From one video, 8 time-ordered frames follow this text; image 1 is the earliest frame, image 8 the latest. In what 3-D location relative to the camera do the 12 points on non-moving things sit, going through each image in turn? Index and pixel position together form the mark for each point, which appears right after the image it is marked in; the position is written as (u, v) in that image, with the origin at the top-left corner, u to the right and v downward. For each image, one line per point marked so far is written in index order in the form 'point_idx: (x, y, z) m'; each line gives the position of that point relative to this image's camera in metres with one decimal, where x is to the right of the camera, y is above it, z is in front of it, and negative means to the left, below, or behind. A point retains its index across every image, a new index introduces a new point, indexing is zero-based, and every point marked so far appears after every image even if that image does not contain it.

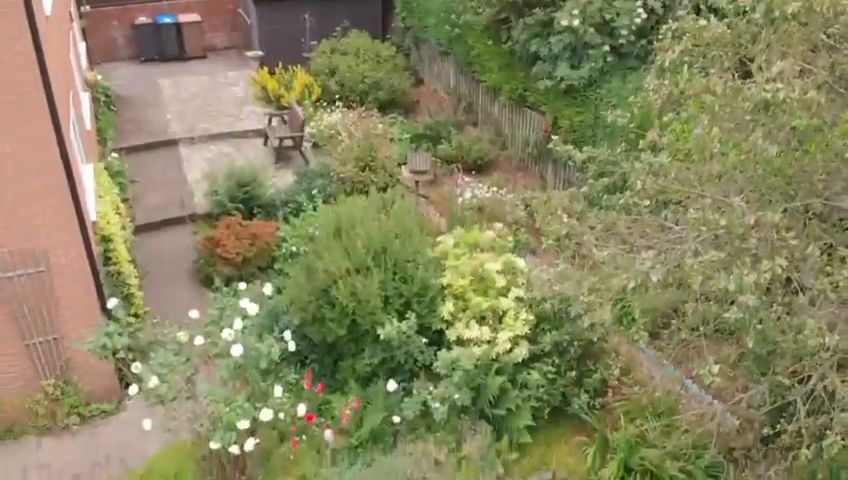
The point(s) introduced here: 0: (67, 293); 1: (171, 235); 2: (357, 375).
0: (-3.5, -0.5, +7.7) m
1: (-3.6, +0.1, +11.4) m
2: (-0.7, -1.4, +8.0) m
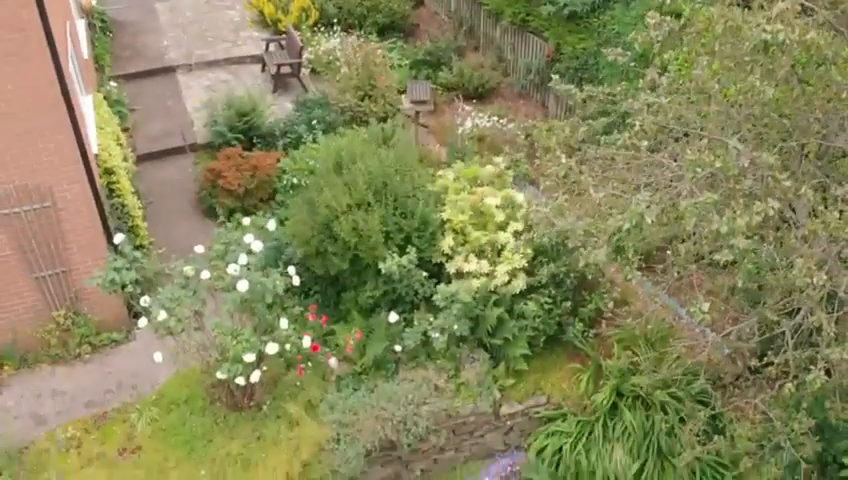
0: (-3.4, +0.1, +7.8) m
1: (-3.6, +1.1, +11.4) m
2: (-0.7, -0.7, +8.2) m
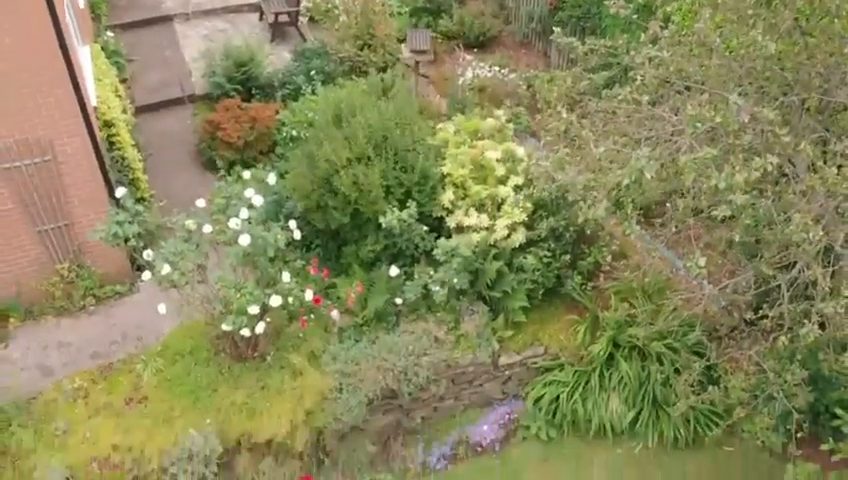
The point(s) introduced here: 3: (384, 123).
0: (-3.4, +0.6, +7.9) m
1: (-3.6, +1.8, +11.4) m
2: (-0.7, -0.2, +8.2) m
3: (-0.4, +1.2, +8.2) m
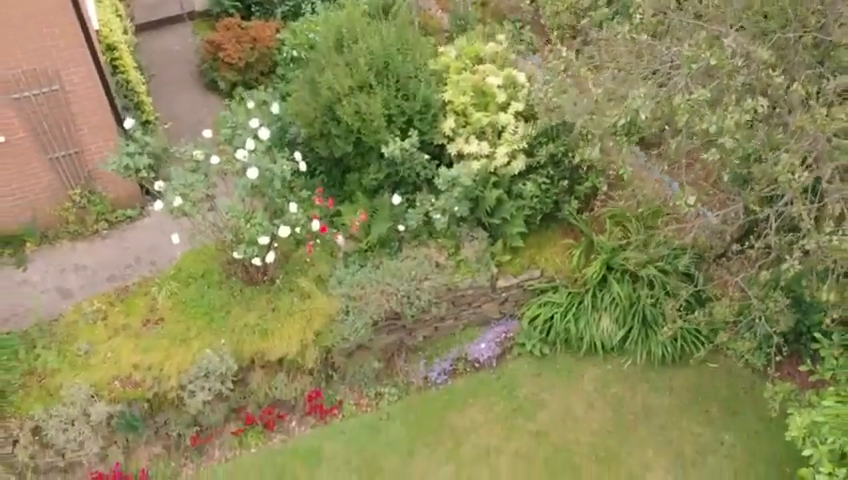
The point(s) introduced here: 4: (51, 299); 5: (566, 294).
0: (-3.4, +1.3, +8.0) m
1: (-3.6, +2.9, +11.3) m
2: (-0.6, +0.6, +8.5) m
3: (-0.4, +2.0, +8.3) m
4: (-3.8, -0.6, +8.1) m
5: (+1.5, -0.6, +8.4) m
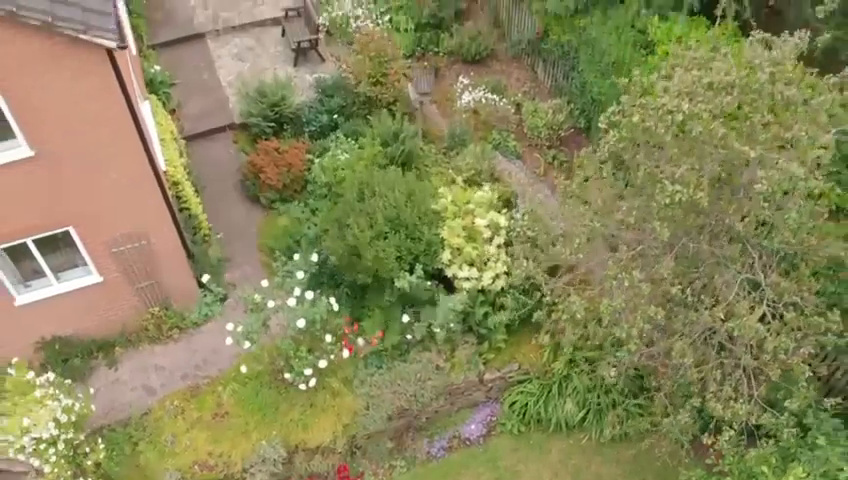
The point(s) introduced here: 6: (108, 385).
0: (-3.4, -0.2, +10.3) m
1: (-3.6, +1.6, +13.6) m
2: (-0.6, -0.9, +10.8) m
3: (-0.4, +0.5, +10.6) m
4: (-3.8, -2.1, +10.6) m
5: (+1.6, -2.0, +10.9) m
6: (-4.3, -1.9, +10.7) m
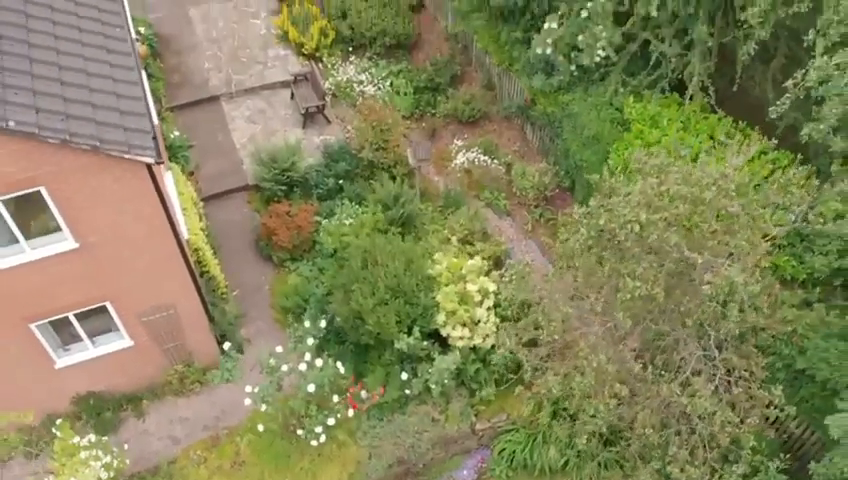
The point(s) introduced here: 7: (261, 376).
0: (-3.4, -1.1, +11.5) m
1: (-3.6, +0.7, +14.8) m
2: (-0.6, -1.8, +12.0) m
3: (-0.4, -0.4, +11.8) m
4: (-3.8, -3.1, +11.8) m
5: (+1.5, -3.0, +12.1) m
6: (-4.3, -2.9, +11.9) m
7: (-2.6, -2.2, +12.5) m
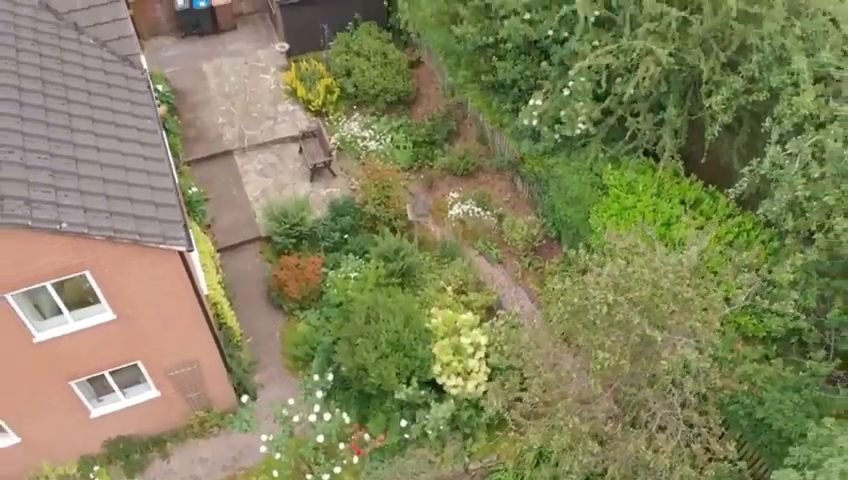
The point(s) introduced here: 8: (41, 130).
0: (-3.5, -2.1, +12.8) m
1: (-3.7, -0.3, +16.0) m
2: (-0.7, -2.8, +13.3) m
3: (-0.5, -1.4, +13.0) m
4: (-3.9, -4.0, +13.1) m
5: (+1.5, -4.0, +13.3) m
6: (-4.3, -3.9, +13.2) m
7: (-2.6, -3.2, +13.7) m
8: (-4.9, +1.4, +10.1) m
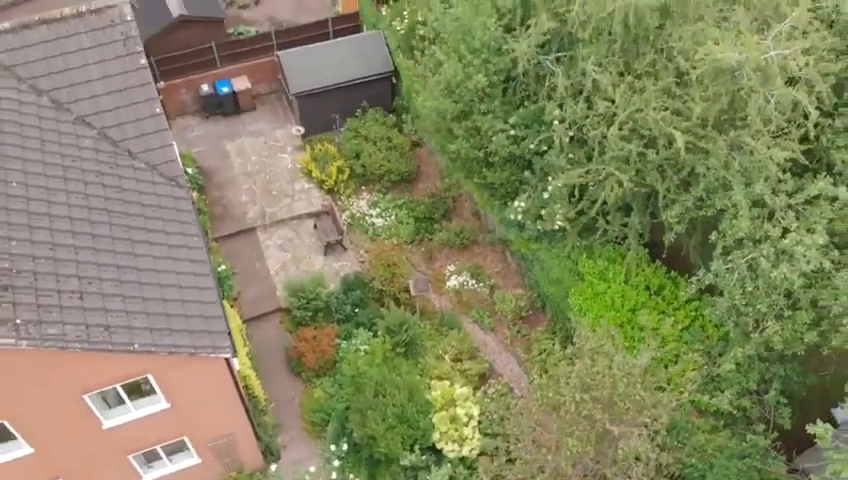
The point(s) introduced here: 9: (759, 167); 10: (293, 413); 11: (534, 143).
0: (-3.5, -3.8, +15.0) m
1: (-3.6, -2.0, +18.3) m
2: (-0.7, -4.5, +15.5) m
3: (-0.4, -3.1, +15.3) m
4: (-3.9, -5.7, +15.3) m
5: (+1.5, -5.6, +15.6) m
6: (-4.3, -5.6, +15.4) m
7: (-2.6, -4.8, +16.0) m
8: (-4.9, -0.3, +12.3) m
9: (+5.6, +1.2, +13.2) m
10: (-2.8, -3.7, +17.0) m
11: (+2.2, +1.9, +15.6) m
